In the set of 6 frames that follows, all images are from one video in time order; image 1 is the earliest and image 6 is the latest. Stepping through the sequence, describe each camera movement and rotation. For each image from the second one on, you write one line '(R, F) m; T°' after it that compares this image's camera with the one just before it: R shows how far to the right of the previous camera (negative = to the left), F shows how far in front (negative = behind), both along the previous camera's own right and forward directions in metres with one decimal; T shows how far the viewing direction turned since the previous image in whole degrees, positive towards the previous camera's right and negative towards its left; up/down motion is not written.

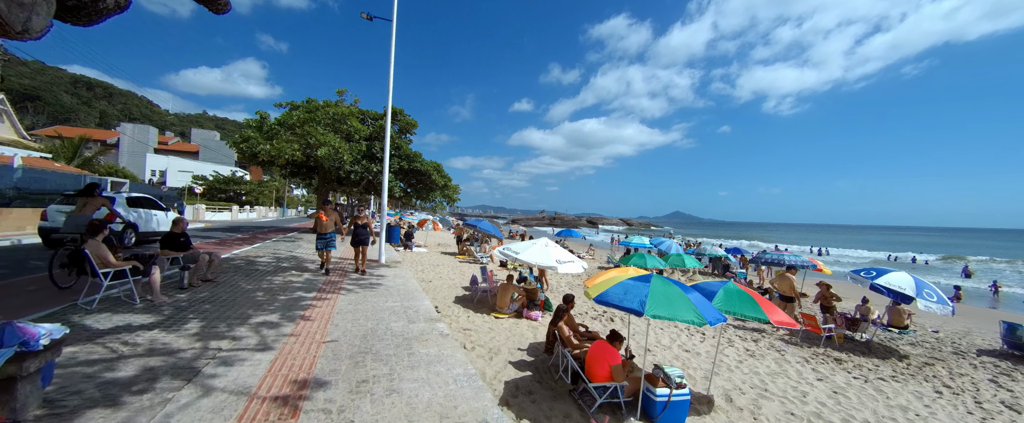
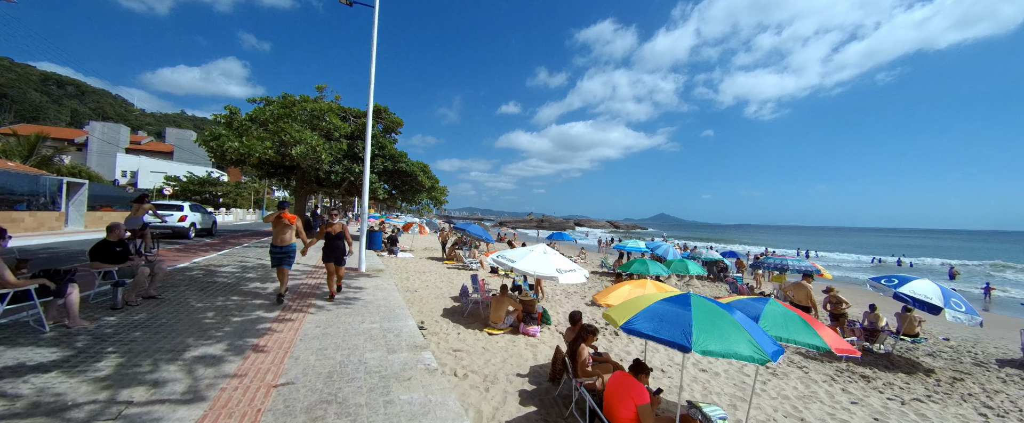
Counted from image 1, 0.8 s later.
(-0.2, +0.8) m; +2°
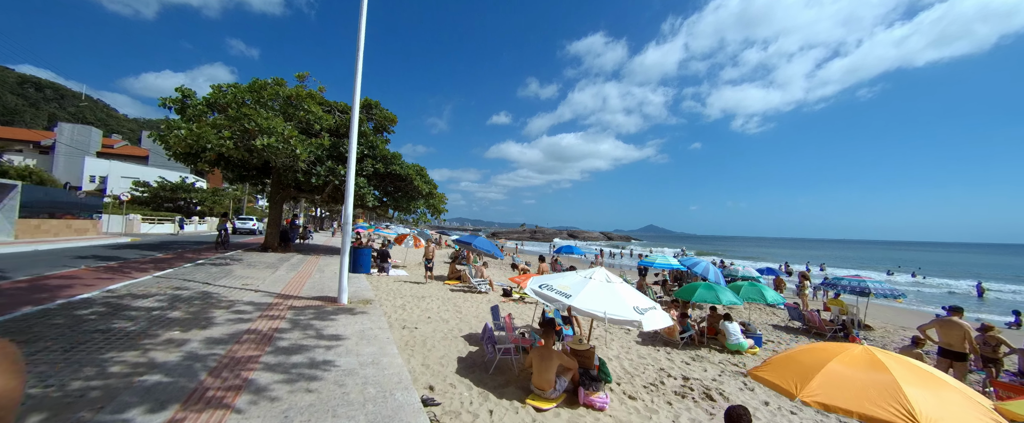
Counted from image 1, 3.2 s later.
(-1.0, +2.3) m; +2°
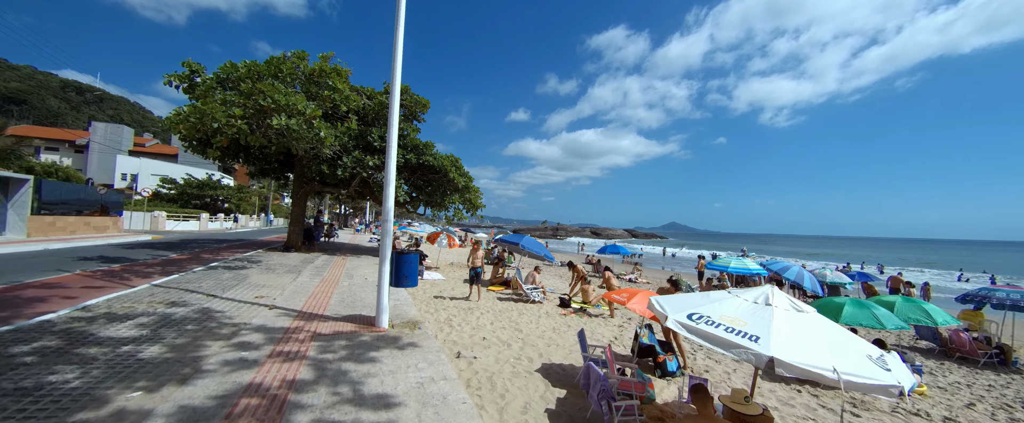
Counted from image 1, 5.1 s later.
(-1.3, +1.9) m; -3°
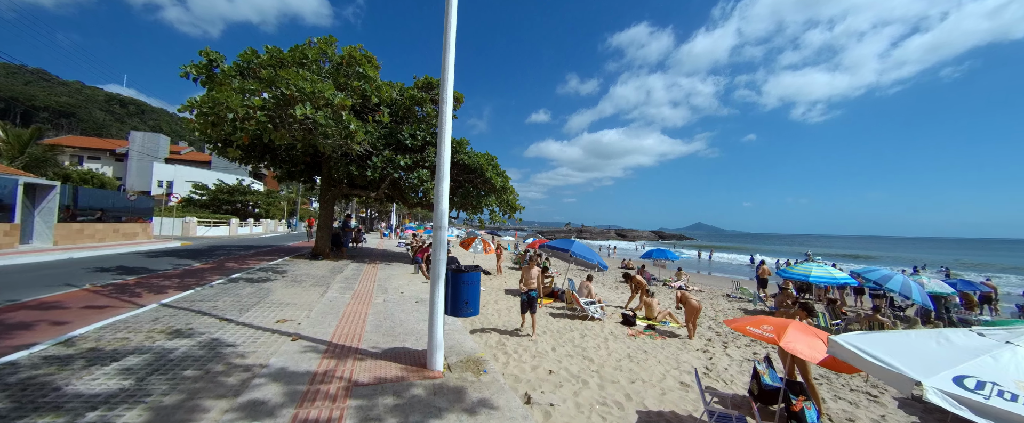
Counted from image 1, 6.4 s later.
(-0.9, +1.3) m; -3°
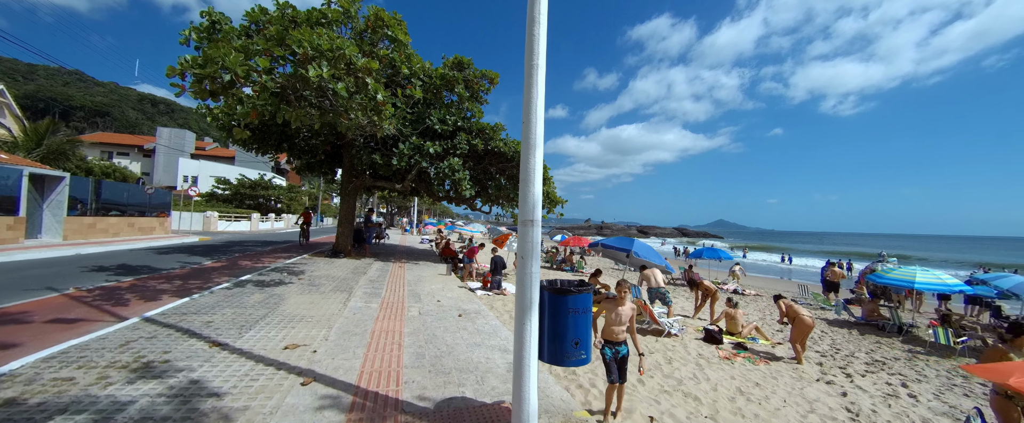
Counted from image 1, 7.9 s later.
(-0.9, +1.4) m; -3°
